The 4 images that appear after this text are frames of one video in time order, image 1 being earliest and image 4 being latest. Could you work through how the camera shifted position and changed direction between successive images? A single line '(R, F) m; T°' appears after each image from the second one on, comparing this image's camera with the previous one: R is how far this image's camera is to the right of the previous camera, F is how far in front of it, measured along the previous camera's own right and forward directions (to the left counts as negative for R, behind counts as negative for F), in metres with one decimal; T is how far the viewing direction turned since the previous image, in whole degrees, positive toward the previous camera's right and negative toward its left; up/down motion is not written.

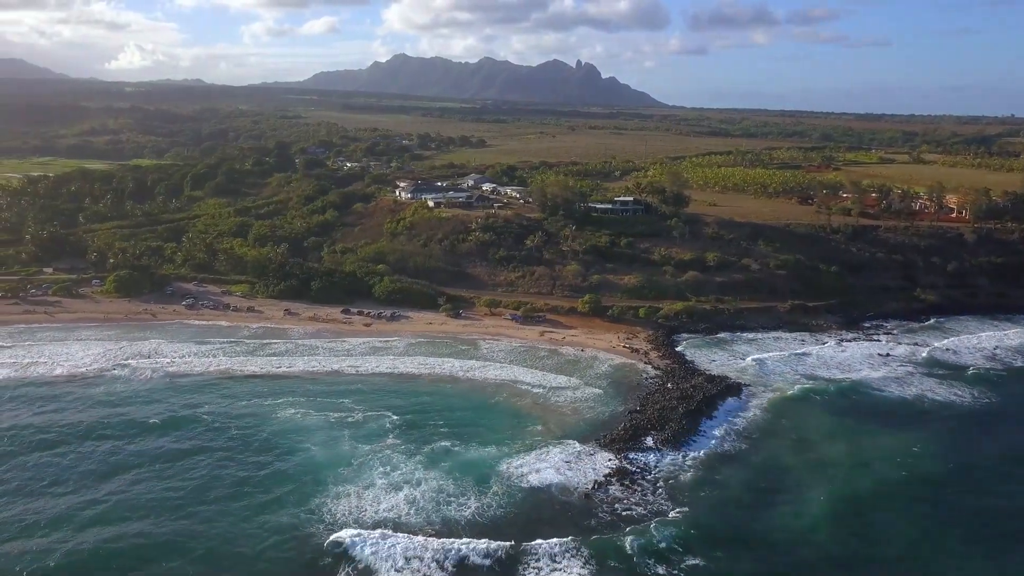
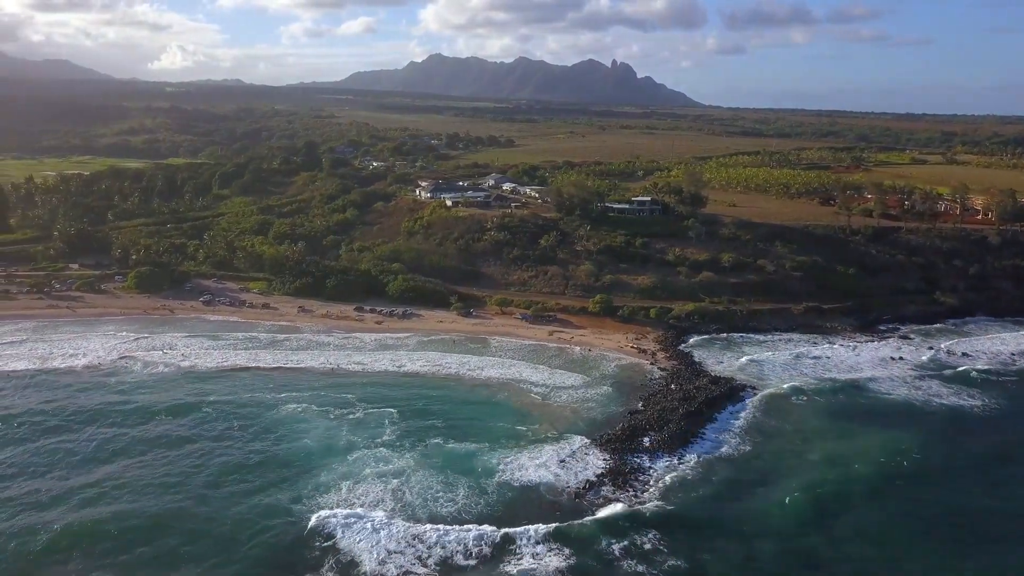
(+1.0, 0.0) m; -2°
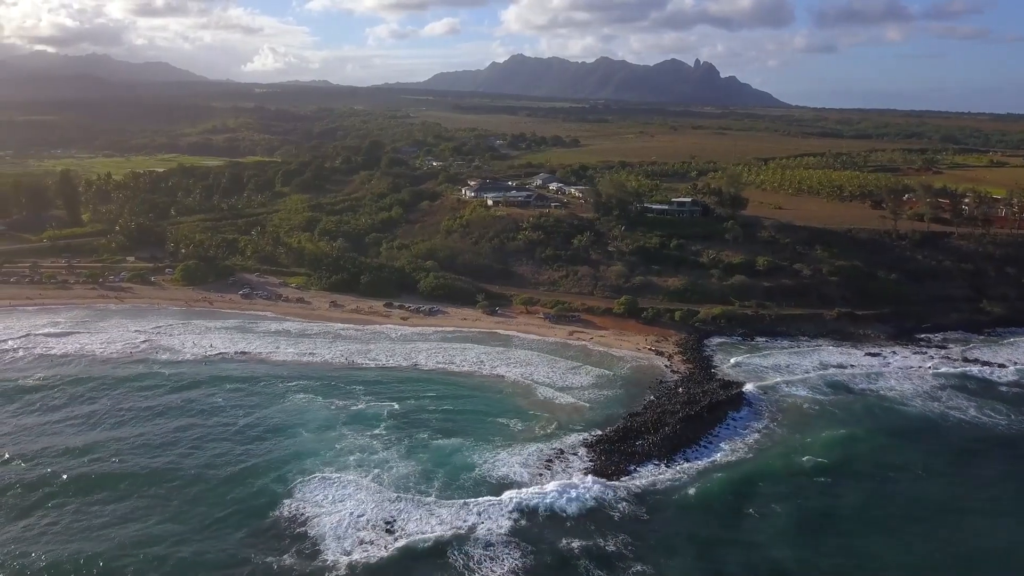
(+2.3, -0.1) m; -5°
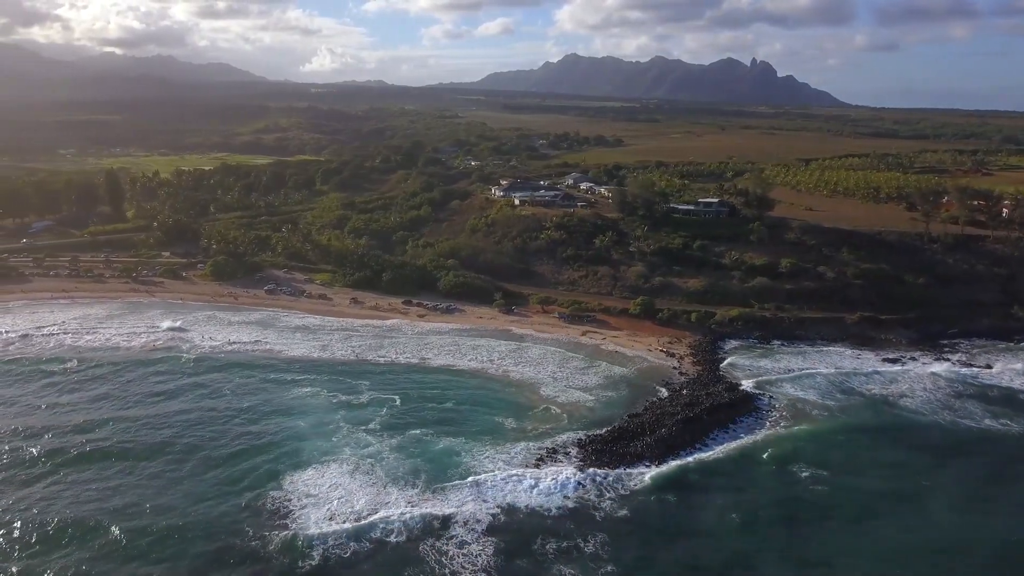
(+1.5, -0.1) m; -3°
